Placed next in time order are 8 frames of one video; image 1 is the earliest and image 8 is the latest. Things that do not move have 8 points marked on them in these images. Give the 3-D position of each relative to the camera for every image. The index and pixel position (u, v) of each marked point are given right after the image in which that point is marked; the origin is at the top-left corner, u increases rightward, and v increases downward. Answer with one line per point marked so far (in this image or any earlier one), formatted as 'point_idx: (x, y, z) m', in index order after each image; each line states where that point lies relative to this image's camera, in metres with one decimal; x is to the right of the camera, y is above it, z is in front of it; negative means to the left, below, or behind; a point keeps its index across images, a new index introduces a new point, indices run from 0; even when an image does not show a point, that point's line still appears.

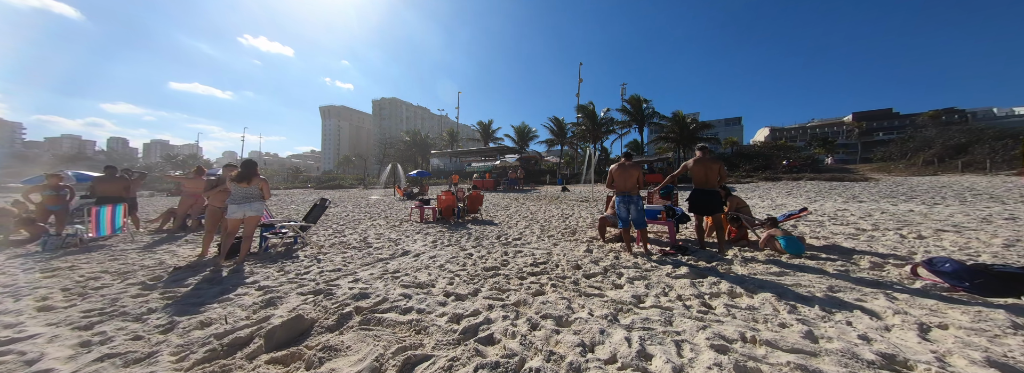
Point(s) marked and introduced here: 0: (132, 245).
0: (-6.6, -1.0, +4.9) m
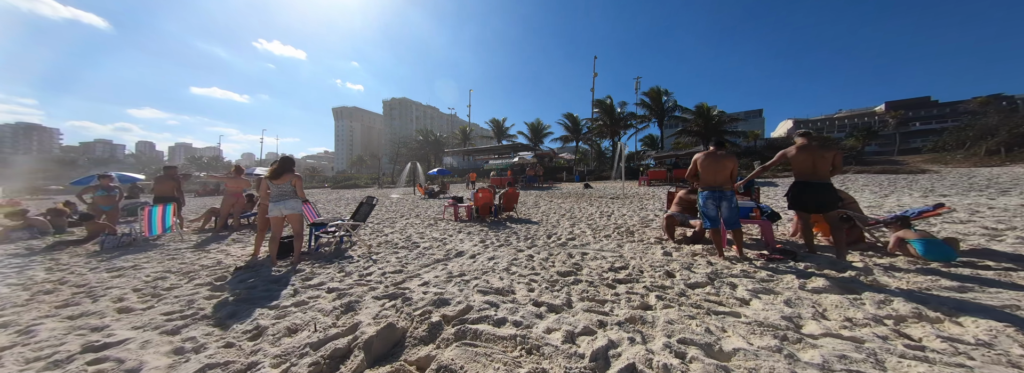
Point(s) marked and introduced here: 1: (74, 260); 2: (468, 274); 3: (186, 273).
0: (-6.1, -1.1, +5.2) m
1: (-7.2, -1.2, +4.7) m
2: (-0.2, -0.5, +1.7) m
3: (-3.4, -1.0, +3.1) m
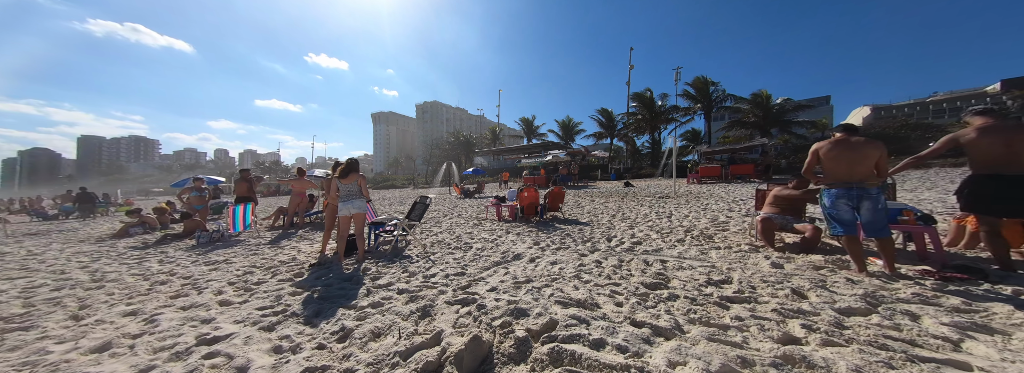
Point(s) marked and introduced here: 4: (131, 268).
0: (-5.2, -1.1, +5.8) m
1: (-6.4, -1.2, +5.4) m
2: (+0.1, -0.5, +1.6) m
3: (-2.8, -1.1, +3.4) m
4: (-6.1, -1.3, +4.5) m
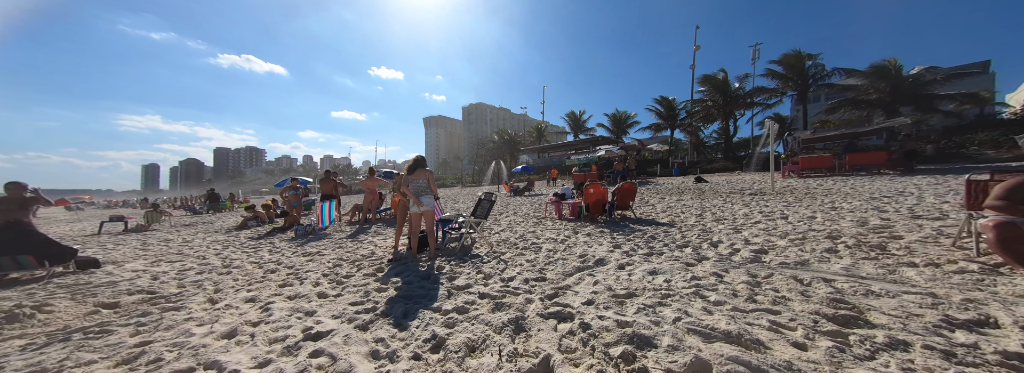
0: (-3.9, -1.1, +6.5) m
1: (-5.1, -1.2, +6.3) m
2: (+0.6, -0.5, +1.3) m
3: (-1.9, -1.1, +3.6) m
4: (-5.0, -1.3, +5.3) m
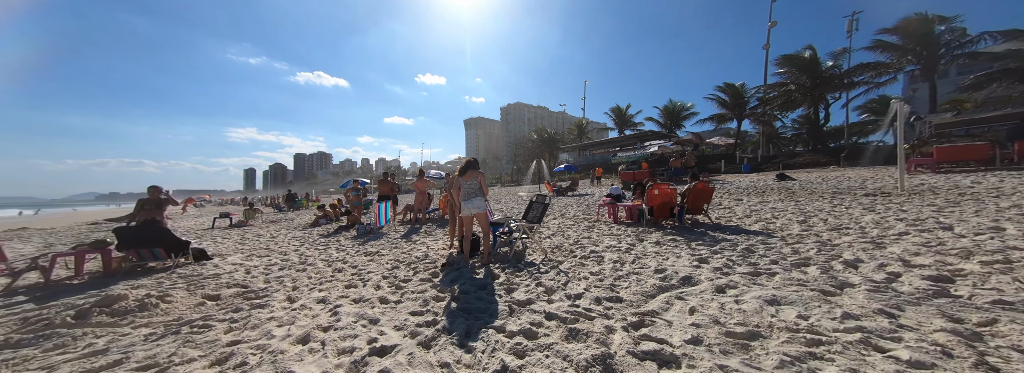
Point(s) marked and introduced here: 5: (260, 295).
0: (-2.7, -1.2, +6.8) m
1: (-4.0, -1.4, +6.8) m
2: (+0.9, -0.5, +1.0) m
3: (-1.2, -1.1, +3.7) m
4: (-4.0, -1.4, +5.8) m
5: (-3.2, -1.4, +3.5) m
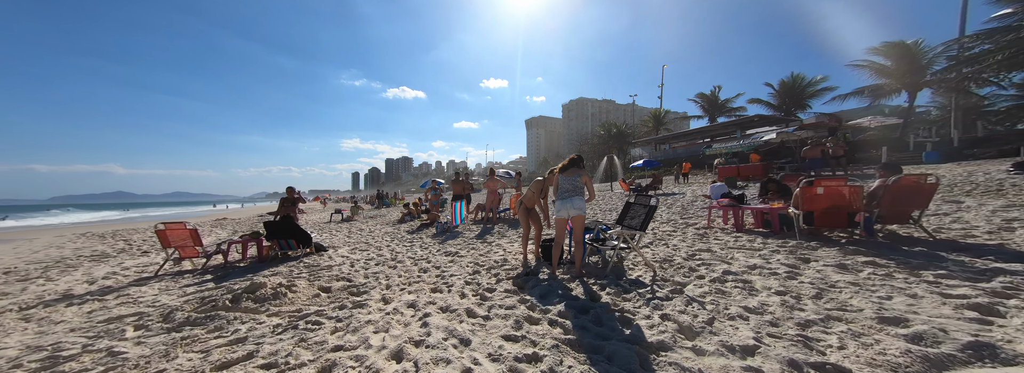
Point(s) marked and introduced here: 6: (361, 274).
0: (-0.7, -1.2, +6.8) m
1: (-1.9, -1.4, +7.1) m
2: (+1.3, -0.6, +0.3) m
3: (-0.1, -1.1, +3.4) m
4: (-2.2, -1.4, +6.2) m
5: (-2.0, -1.4, +3.8) m
6: (-2.4, -1.4, +4.6) m
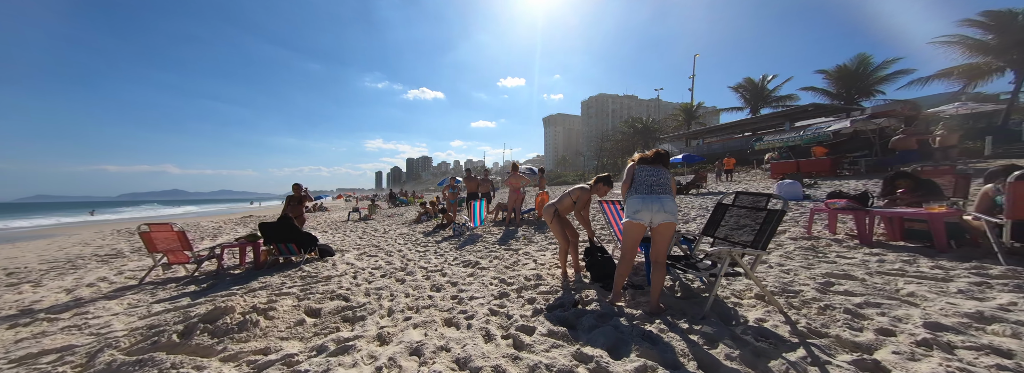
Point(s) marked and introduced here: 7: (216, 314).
0: (-0.1, -1.2, +5.8) m
1: (-1.3, -1.3, +6.2) m
2: (+1.5, -0.5, -0.8) m
3: (+0.3, -1.1, +2.4) m
4: (-1.6, -1.4, +5.3) m
5: (-1.6, -1.4, +2.9) m
6: (-2.0, -1.4, +3.8) m
7: (-2.8, -1.2, +2.7) m
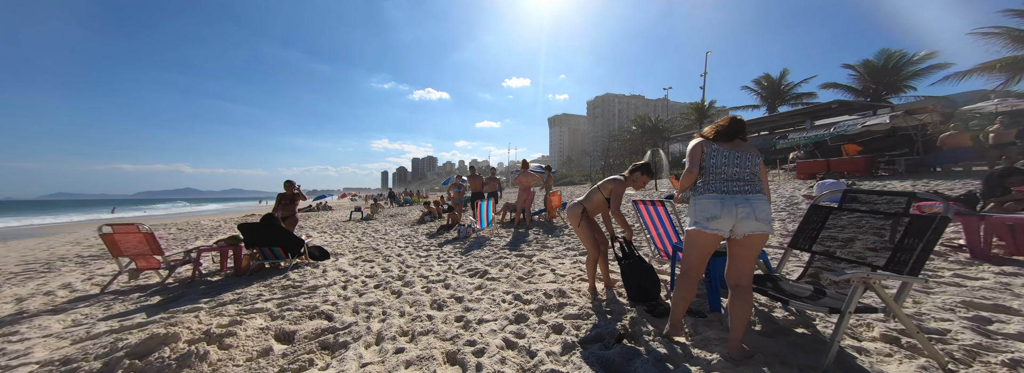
0: (+0.1, -1.1, +5.2) m
1: (-1.1, -1.3, +5.6) m
2: (+1.6, -0.5, -1.5) m
3: (+0.5, -1.1, +1.7) m
4: (-1.4, -1.3, +4.7) m
5: (-1.4, -1.3, +2.3) m
6: (-1.8, -1.4, +3.2) m
7: (-2.6, -1.2, +2.1) m
